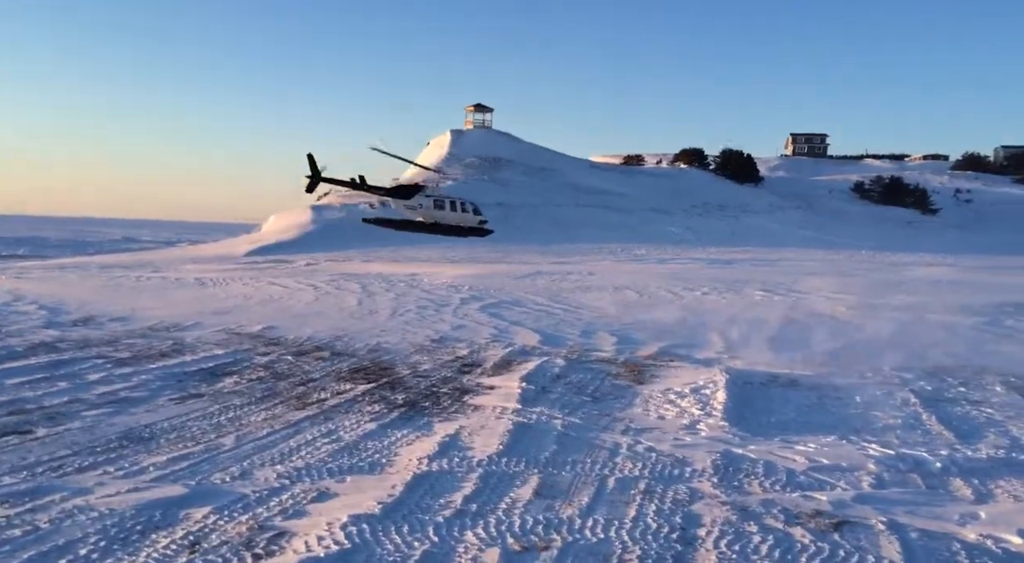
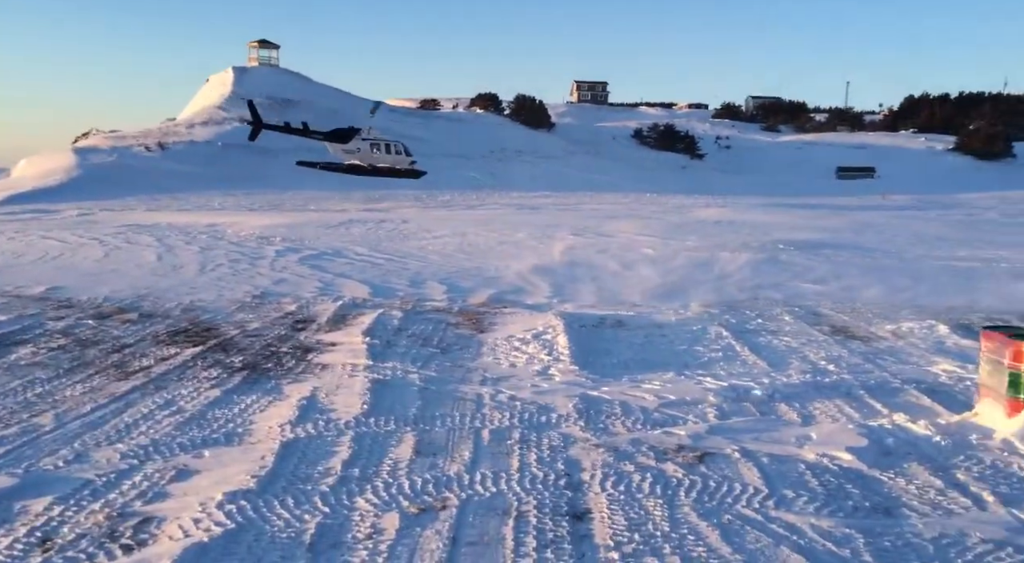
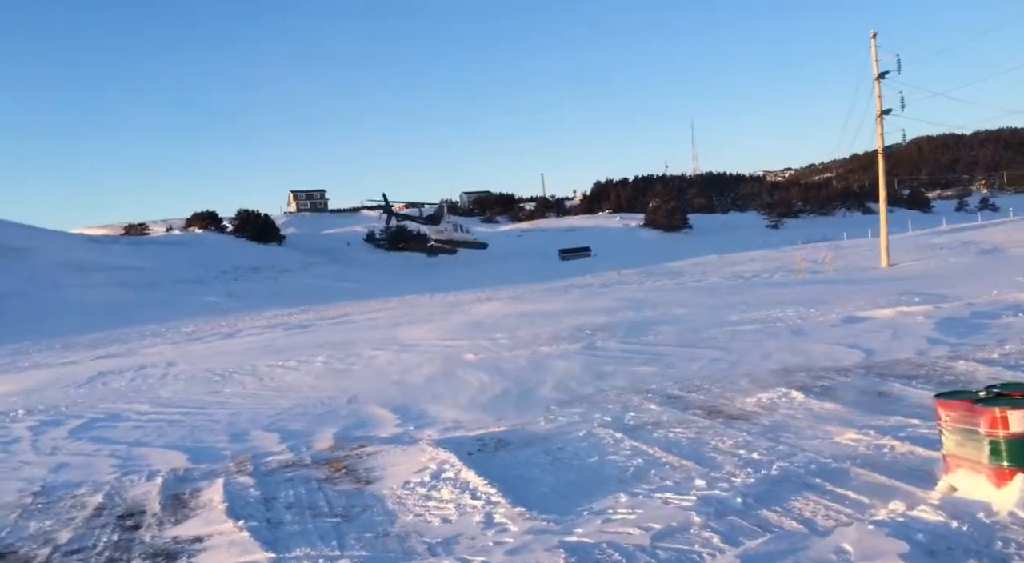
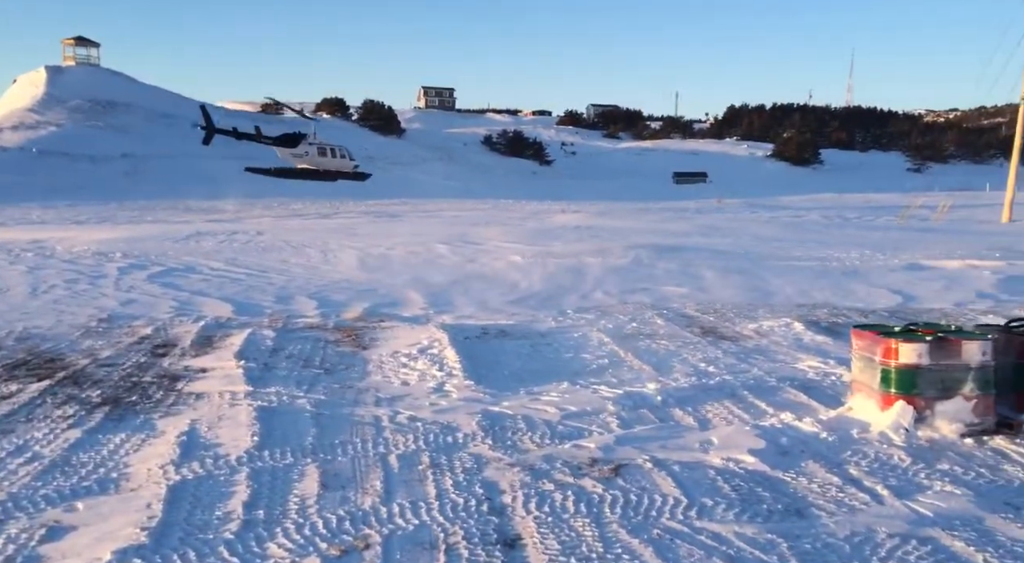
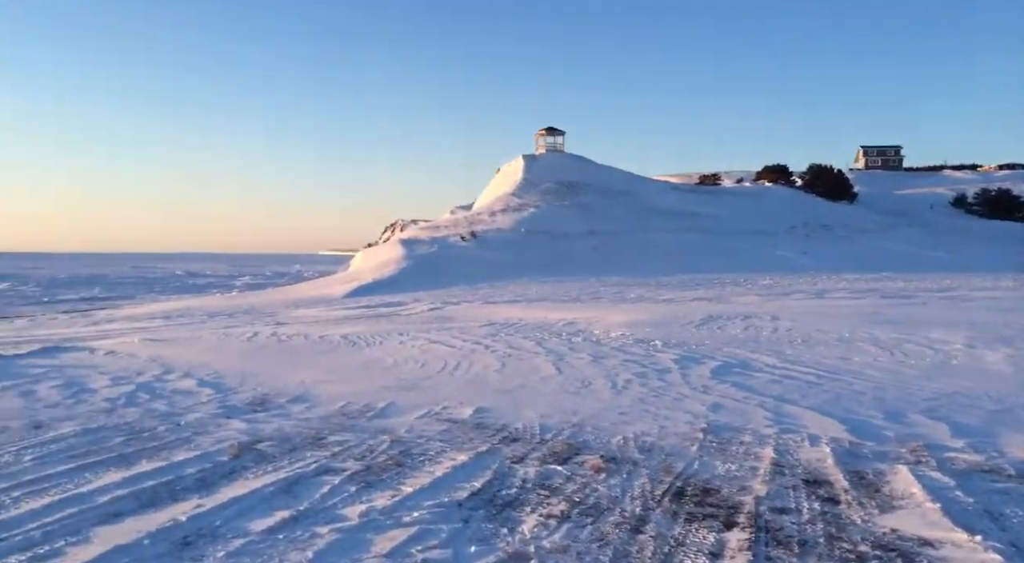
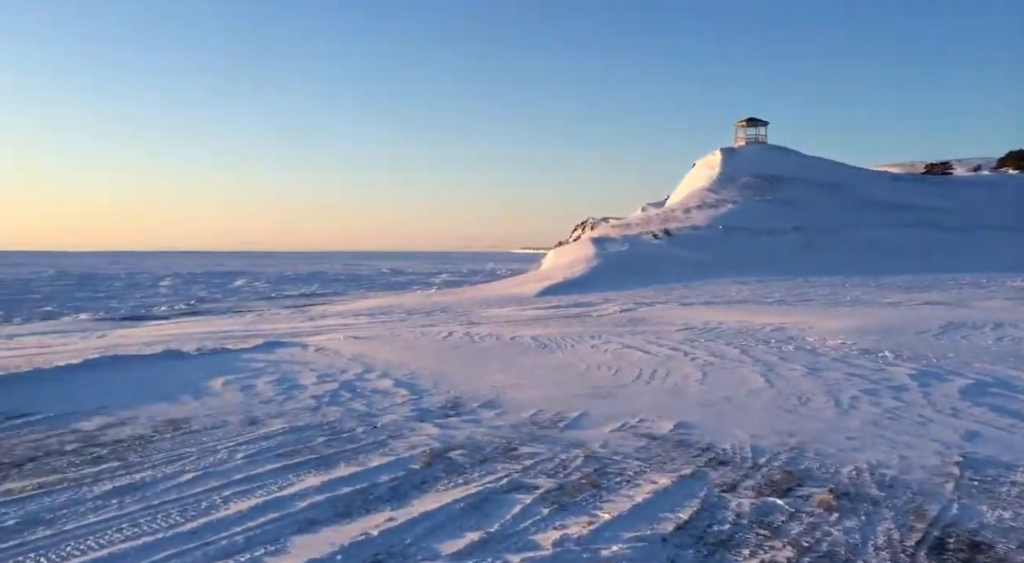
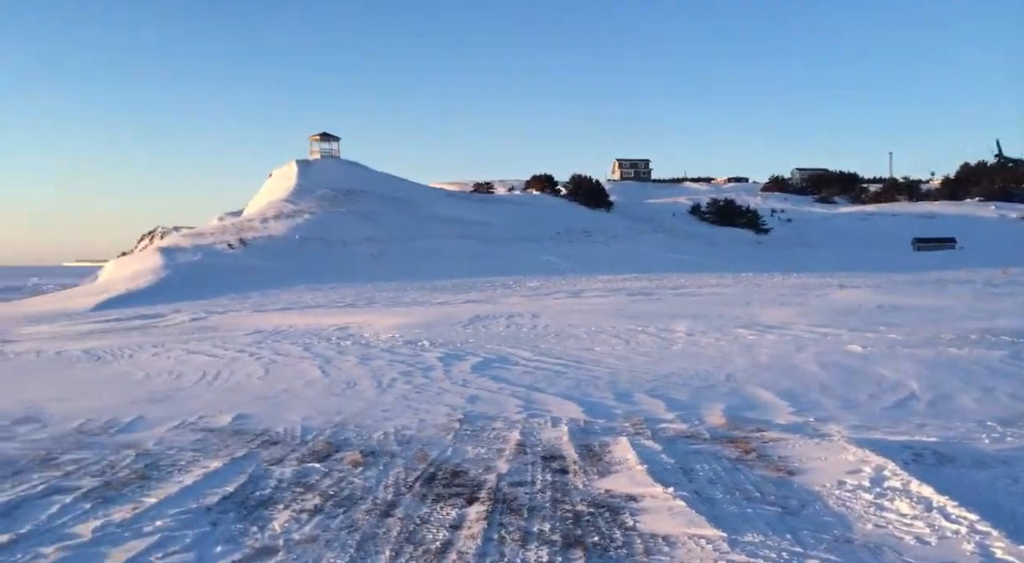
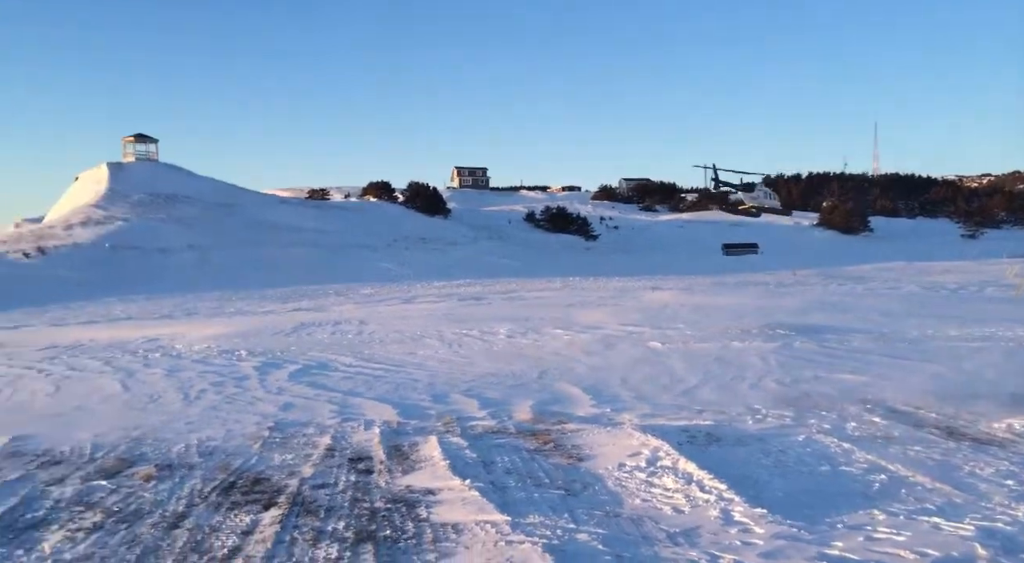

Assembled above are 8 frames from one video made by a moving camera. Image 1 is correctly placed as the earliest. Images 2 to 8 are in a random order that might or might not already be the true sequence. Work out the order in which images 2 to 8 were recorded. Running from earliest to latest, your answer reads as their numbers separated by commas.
2, 4, 3, 8, 7, 5, 6
